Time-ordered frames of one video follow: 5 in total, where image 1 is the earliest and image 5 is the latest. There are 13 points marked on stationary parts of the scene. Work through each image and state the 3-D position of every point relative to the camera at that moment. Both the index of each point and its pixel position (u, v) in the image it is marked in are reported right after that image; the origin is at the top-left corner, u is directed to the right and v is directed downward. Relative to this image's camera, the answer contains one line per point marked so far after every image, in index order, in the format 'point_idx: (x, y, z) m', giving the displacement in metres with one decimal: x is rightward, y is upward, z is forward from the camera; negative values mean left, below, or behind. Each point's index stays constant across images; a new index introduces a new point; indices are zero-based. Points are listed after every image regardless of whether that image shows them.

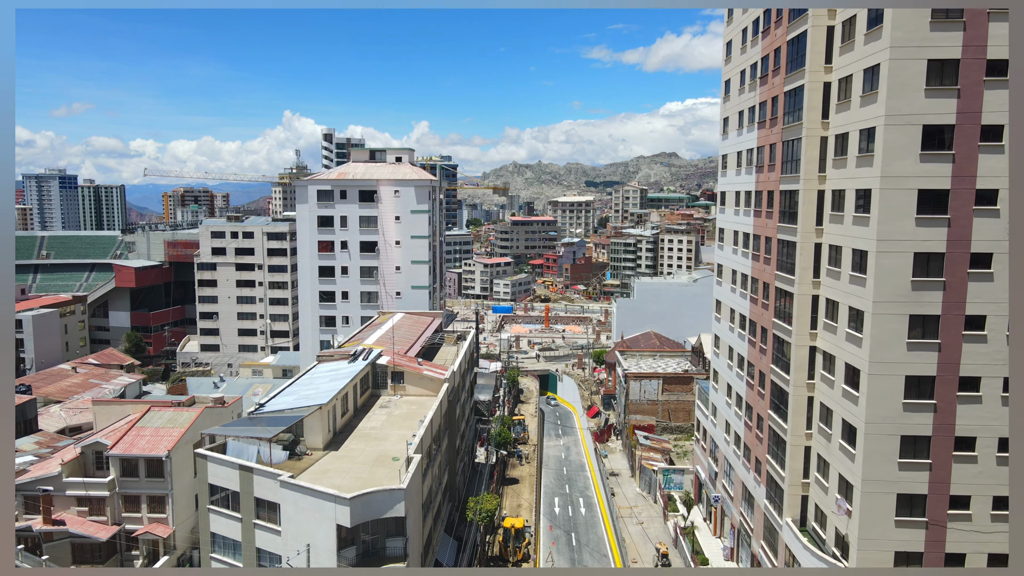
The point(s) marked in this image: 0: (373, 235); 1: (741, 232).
0: (-4.3, +1.6, +19.9) m
1: (+4.6, +1.1, +12.9) m
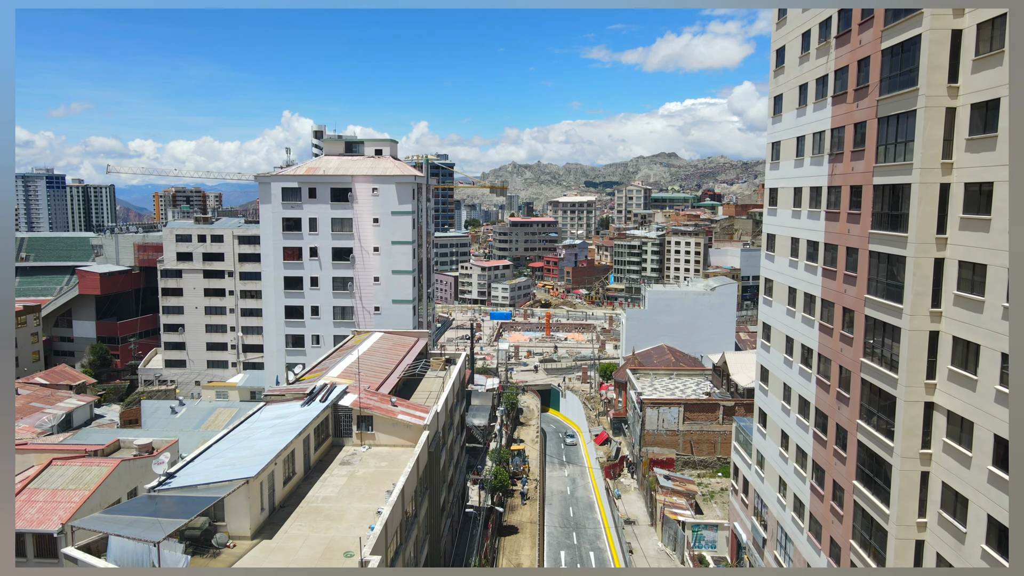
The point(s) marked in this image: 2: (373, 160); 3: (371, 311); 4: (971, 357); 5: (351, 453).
0: (-4.4, +1.3, +17.0) m
1: (+4.6, +0.7, +10.0) m
2: (-3.9, +3.5, +17.7) m
3: (-3.8, -0.6, +17.2) m
4: (+4.8, -0.7, +6.7) m
5: (-2.7, -2.8, +10.7) m
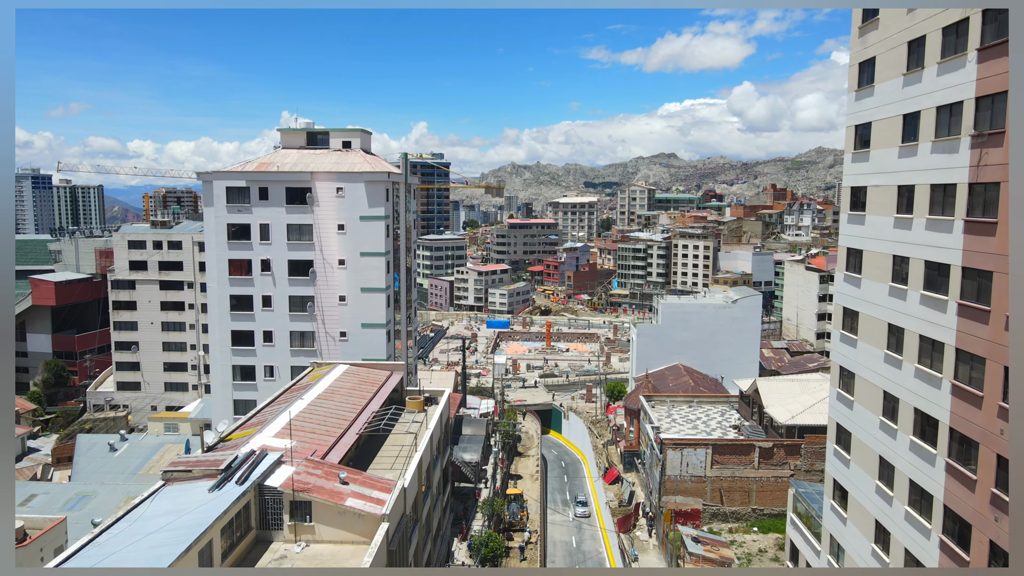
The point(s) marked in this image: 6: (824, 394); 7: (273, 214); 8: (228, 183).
0: (-4.5, +0.8, +14.0) m
1: (+4.5, +0.3, +7.0) m
2: (-4.0, +3.1, +14.7) m
3: (-3.9, -1.1, +14.2) m
4: (+4.7, -1.2, +3.7) m
5: (-2.8, -3.2, +7.7) m
6: (+8.0, -2.7, +16.6) m
7: (-5.2, +1.6, +13.9) m
8: (-6.2, +2.3, +13.9) m
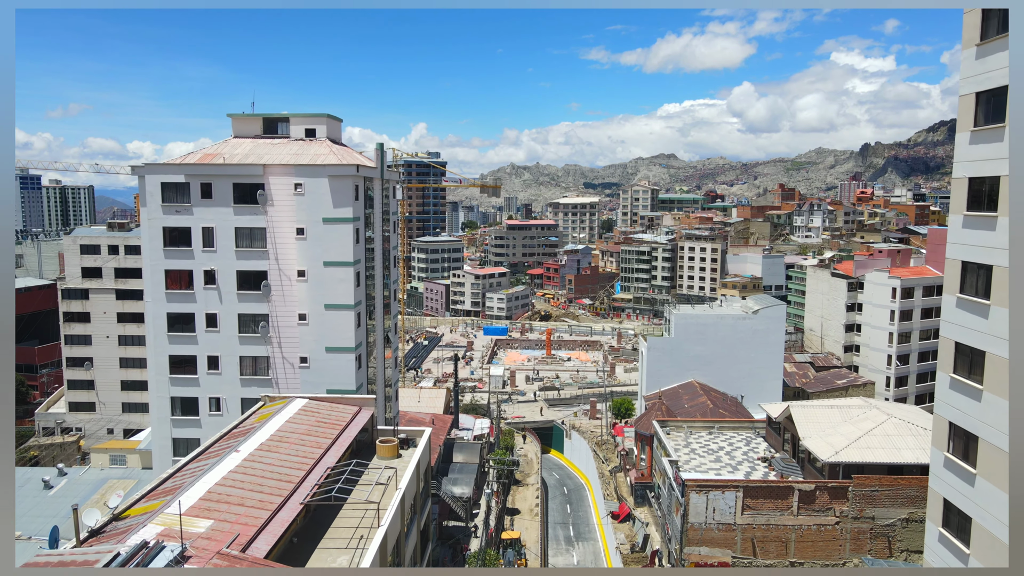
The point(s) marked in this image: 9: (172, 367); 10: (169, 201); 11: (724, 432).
0: (-4.6, +0.5, +11.6) m
1: (+4.4, 0.0, +4.7) m
2: (-4.1, +2.8, +12.3) m
3: (-4.0, -1.4, +11.8) m
4: (+4.6, -1.4, +1.3) m
5: (-2.9, -3.5, +5.3) m
6: (+7.9, -3.0, +14.2) m
7: (-5.3, +1.3, +11.5) m
8: (-6.3, +2.0, +11.5) m
9: (-6.3, -1.4, +11.9) m
10: (-6.2, +1.6, +11.5) m
11: (+5.8, -3.9, +17.6) m
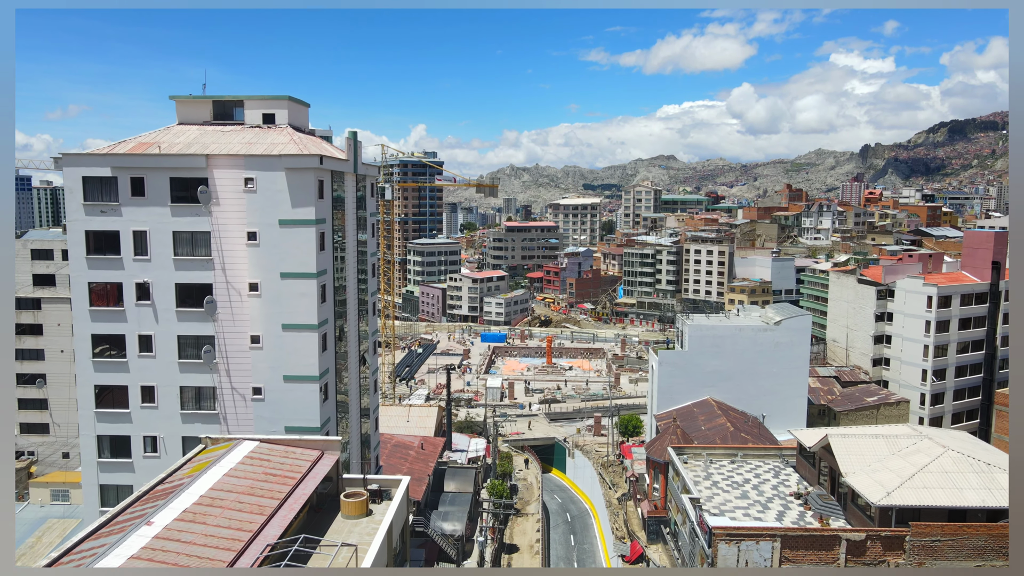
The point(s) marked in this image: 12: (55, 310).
0: (-4.6, +0.3, +9.7) m
1: (+4.3, -0.2, +2.7) m
2: (-4.1, +2.5, +10.3) m
3: (-4.1, -1.6, +9.8) m
4: (+4.5, -1.7, -0.7) m
5: (-2.9, -3.7, +3.3) m
6: (+7.9, -3.3, +12.2) m
7: (-5.3, +1.1, +9.5) m
8: (-6.3, +1.7, +9.5) m
9: (-6.4, -1.7, +9.9) m
10: (-6.2, +1.3, +9.5) m
11: (+5.8, -4.2, +15.6) m
12: (-13.5, -0.7, +18.8) m
